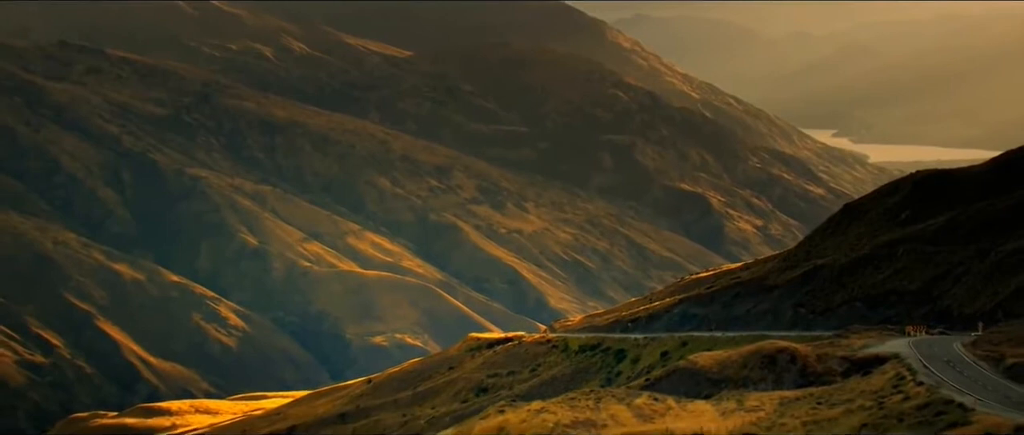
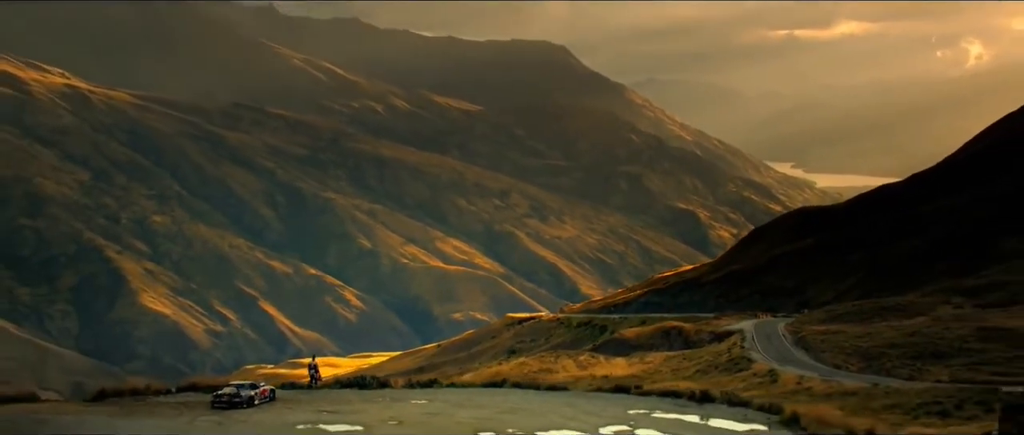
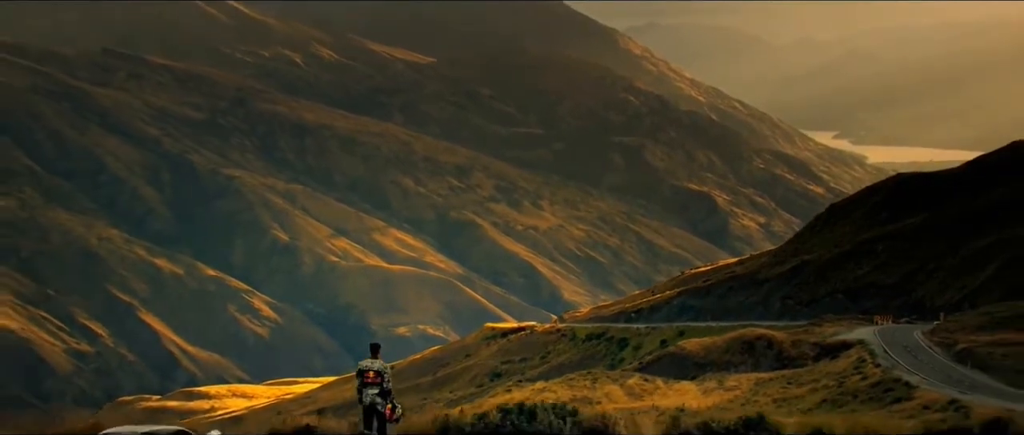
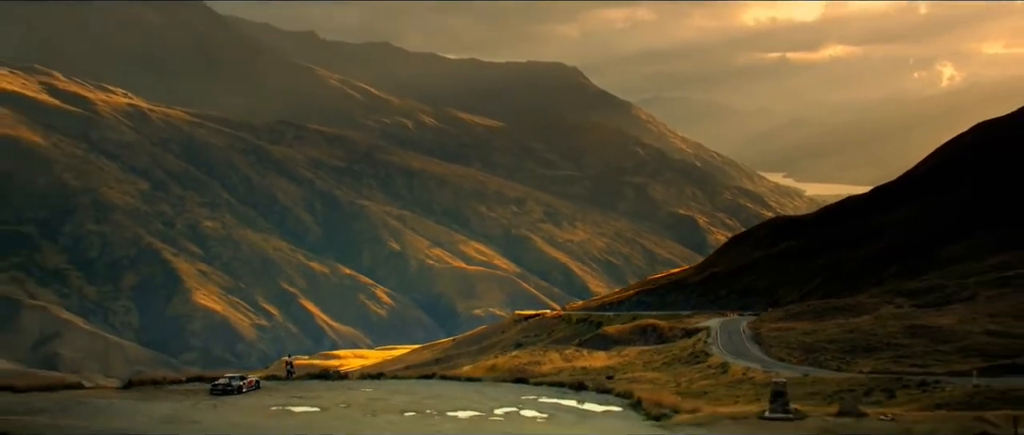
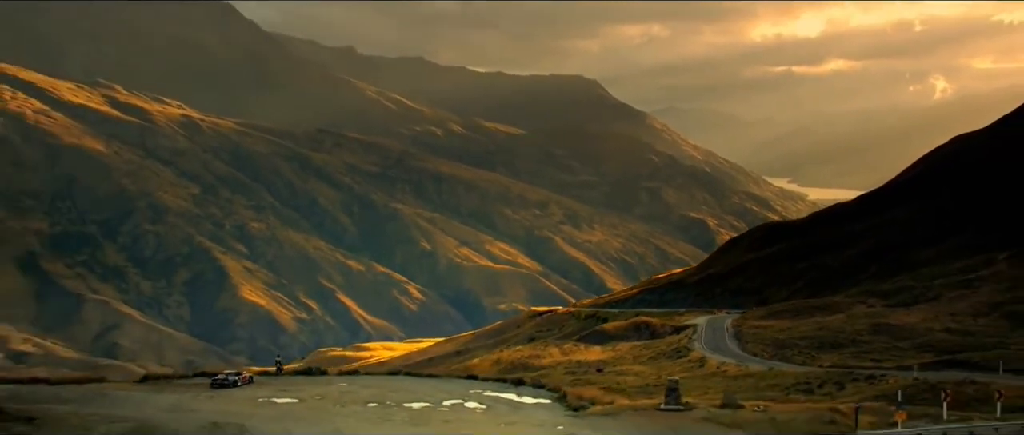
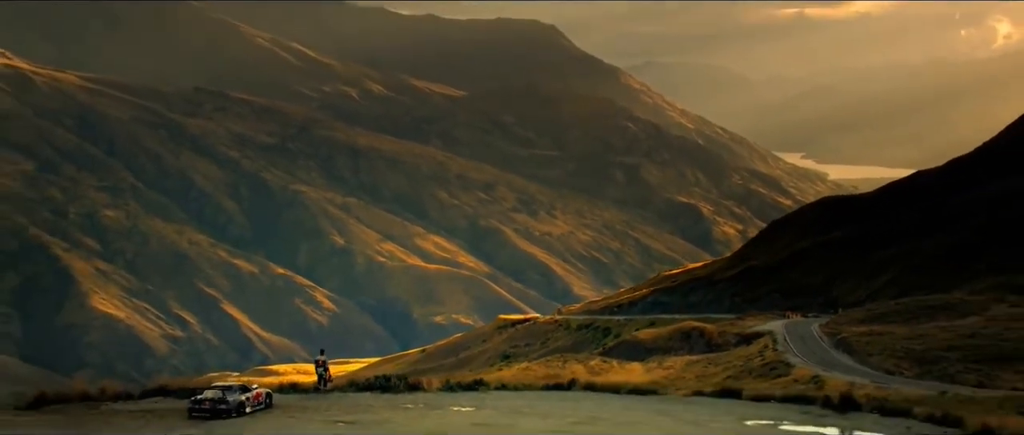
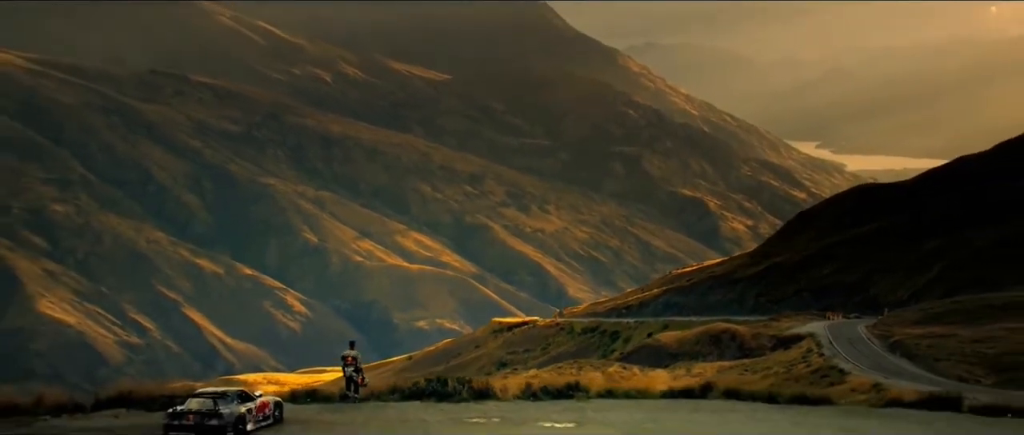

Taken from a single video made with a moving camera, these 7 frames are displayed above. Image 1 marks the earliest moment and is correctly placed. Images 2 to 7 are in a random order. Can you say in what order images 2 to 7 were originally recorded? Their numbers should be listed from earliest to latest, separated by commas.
3, 7, 6, 2, 4, 5
